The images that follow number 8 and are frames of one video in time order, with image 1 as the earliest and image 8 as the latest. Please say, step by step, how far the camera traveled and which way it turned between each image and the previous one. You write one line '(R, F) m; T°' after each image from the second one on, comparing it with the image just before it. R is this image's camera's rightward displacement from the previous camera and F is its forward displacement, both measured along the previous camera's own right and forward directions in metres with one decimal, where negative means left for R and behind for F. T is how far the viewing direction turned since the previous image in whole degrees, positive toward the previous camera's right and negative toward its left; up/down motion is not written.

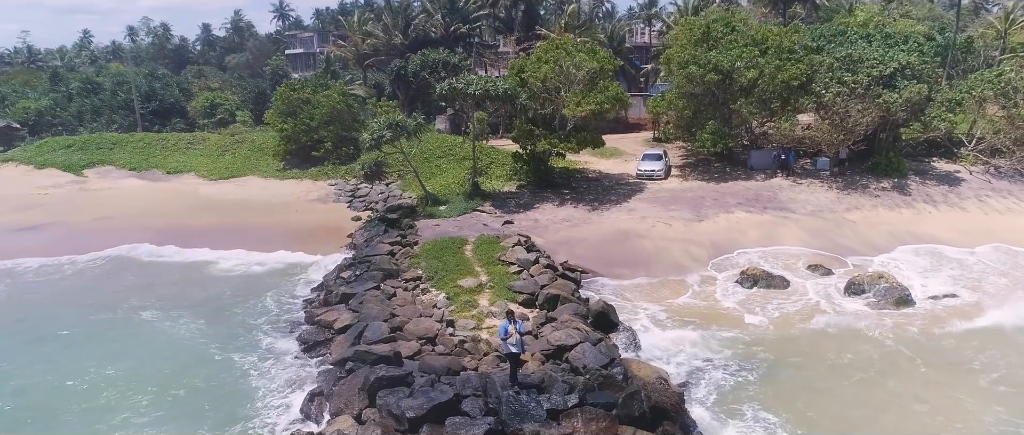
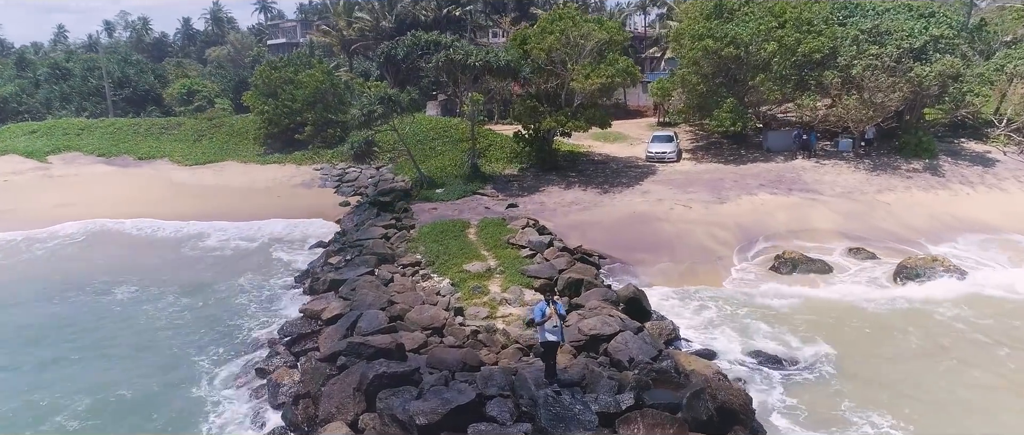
(-0.7, +2.4) m; +1°
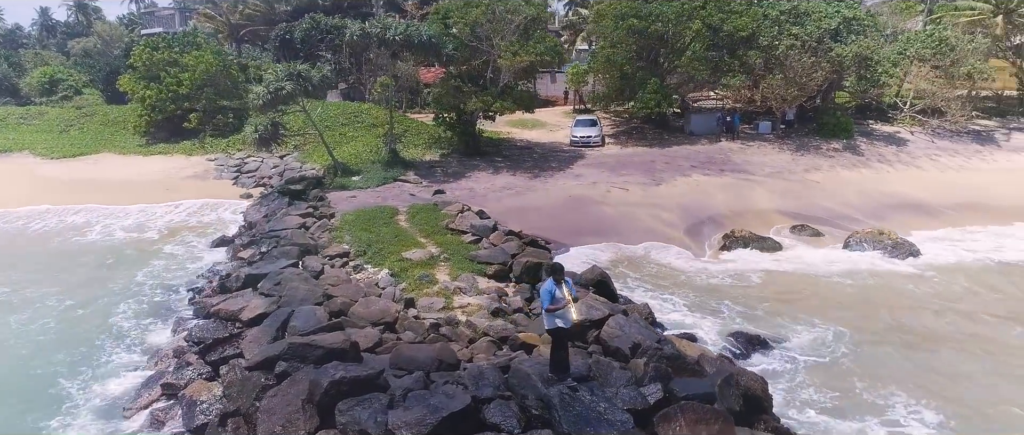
(-1.1, +1.9) m; +8°
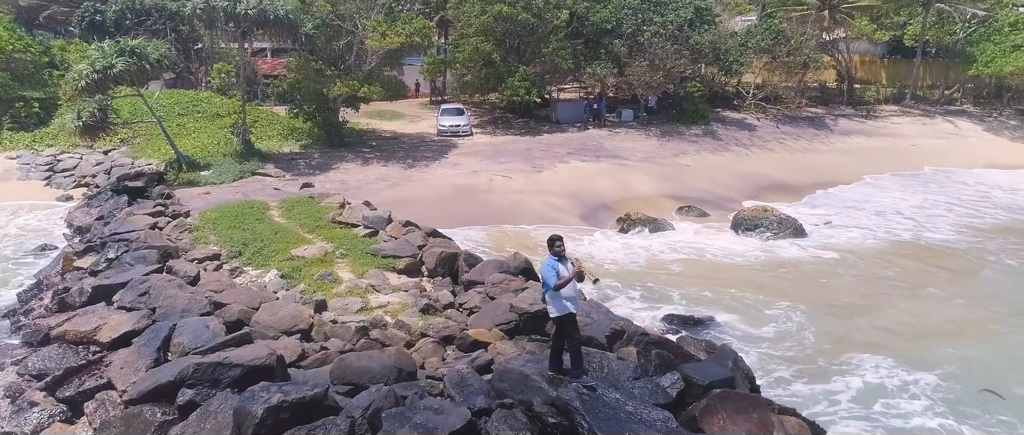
(-1.3, +1.5) m; +13°
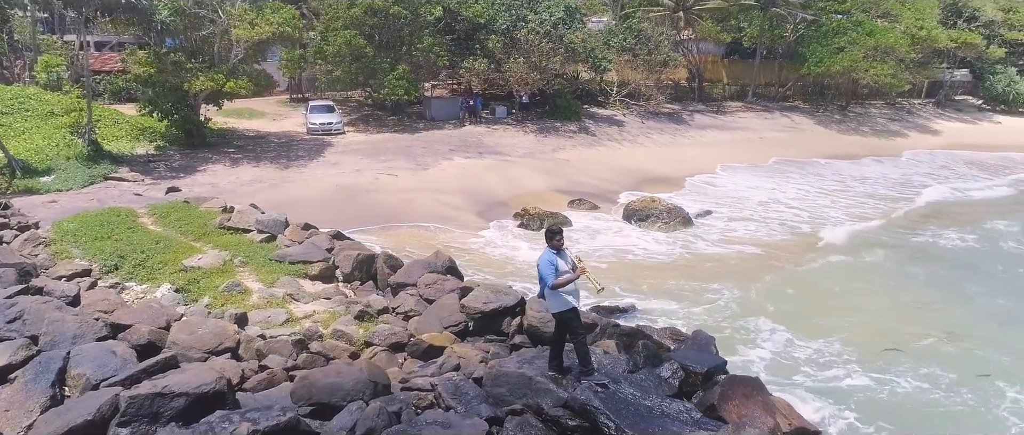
(-1.2, +0.6) m; +12°
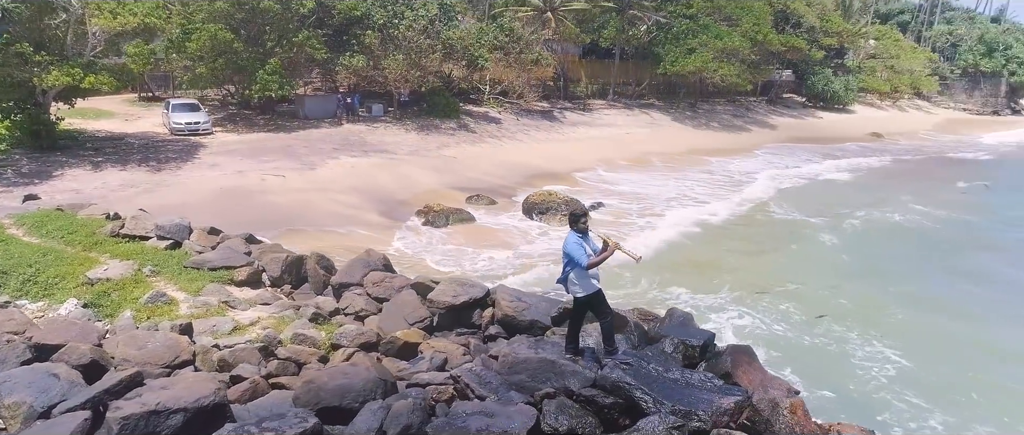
(-1.4, +0.1) m; +12°
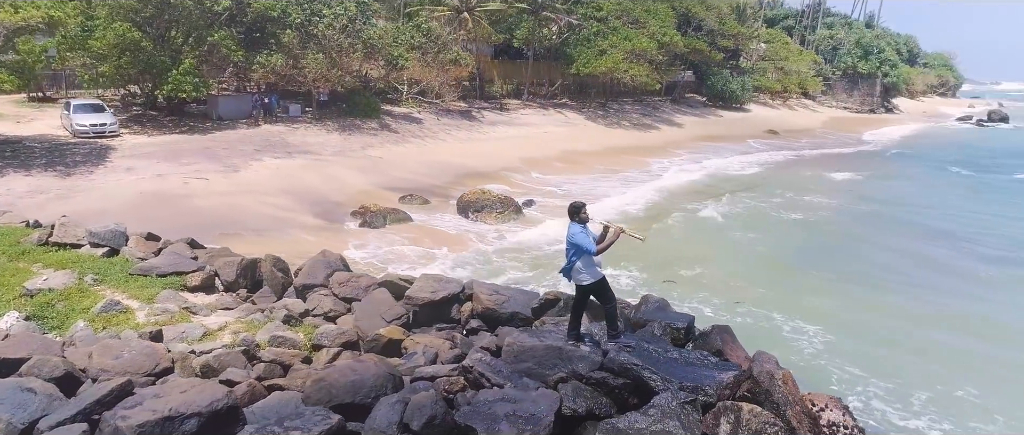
(-0.9, -0.1) m; +8°
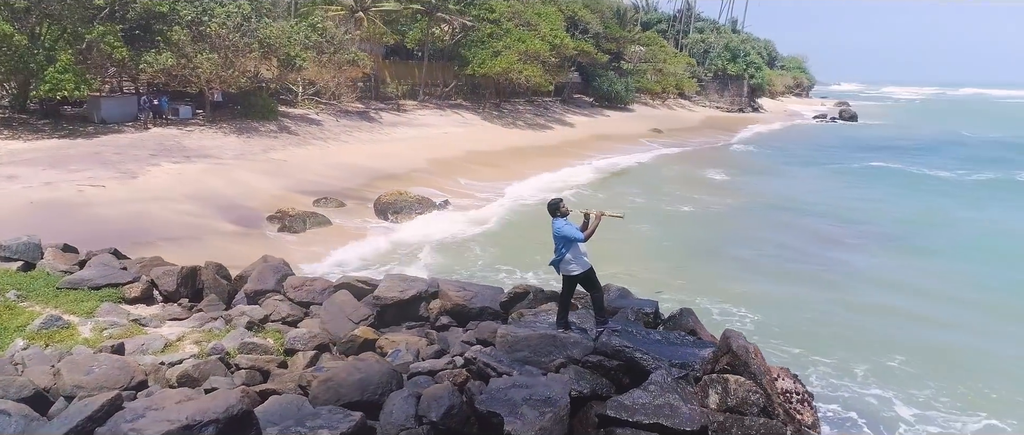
(-1.0, -0.2) m; +9°
